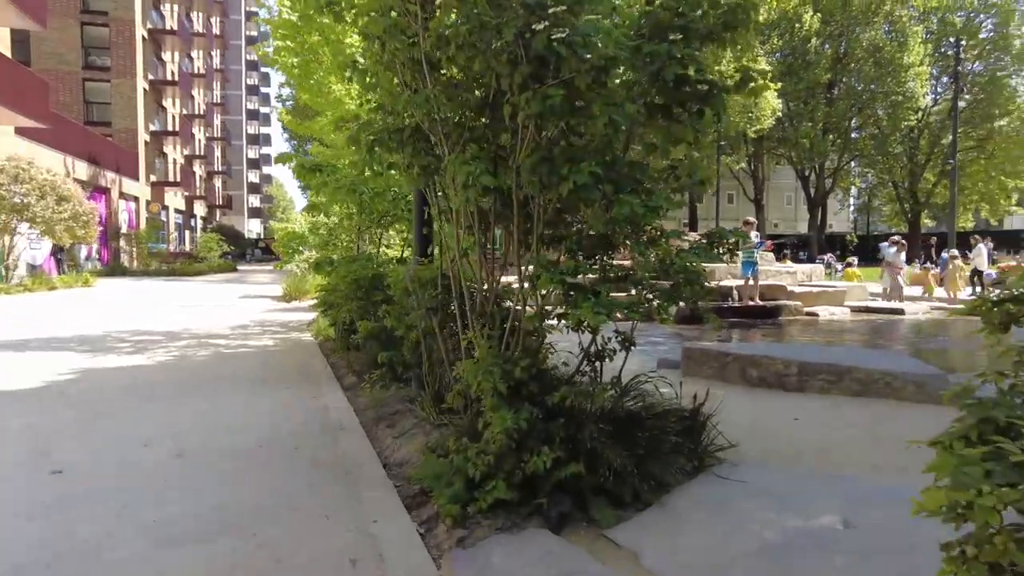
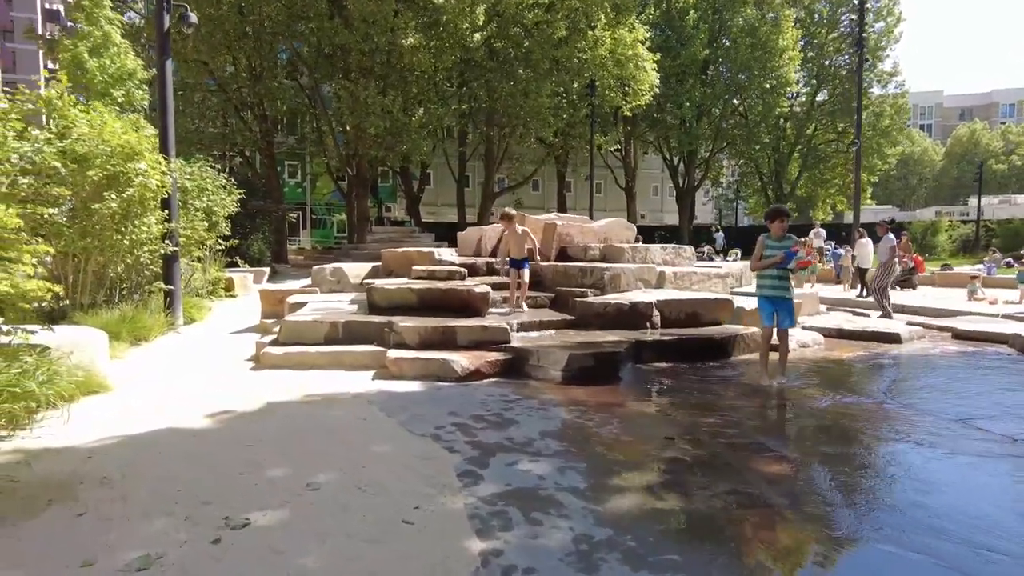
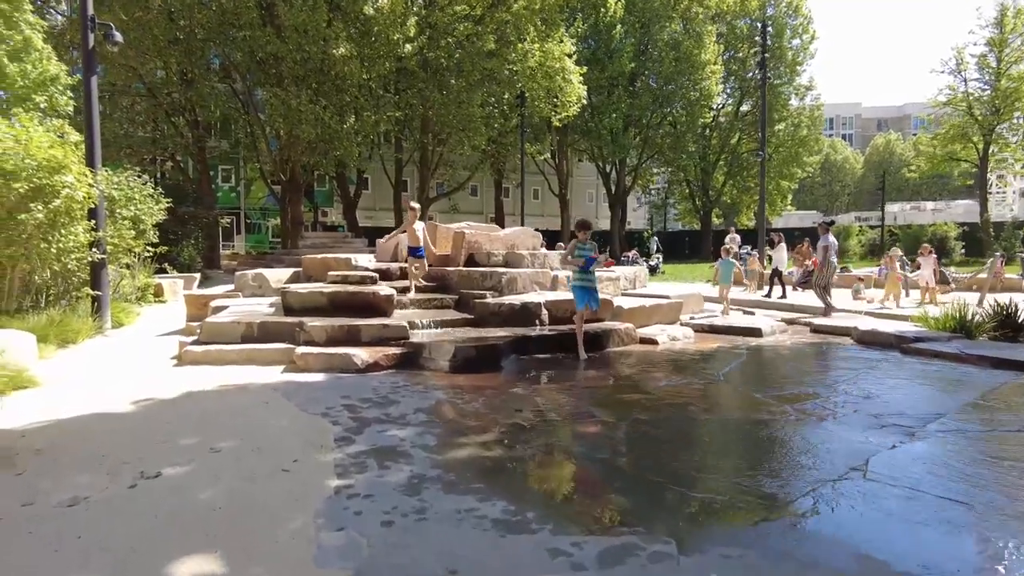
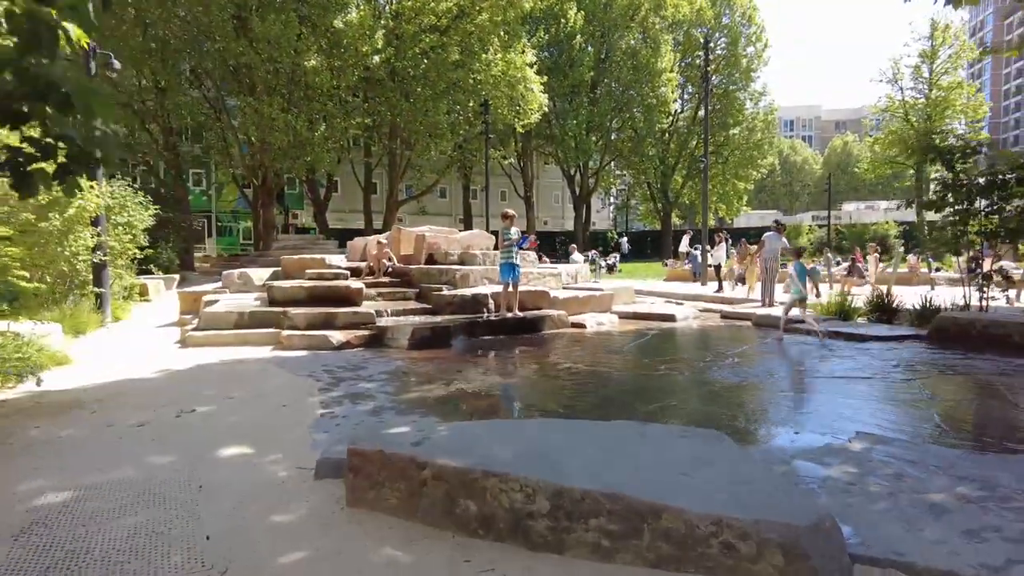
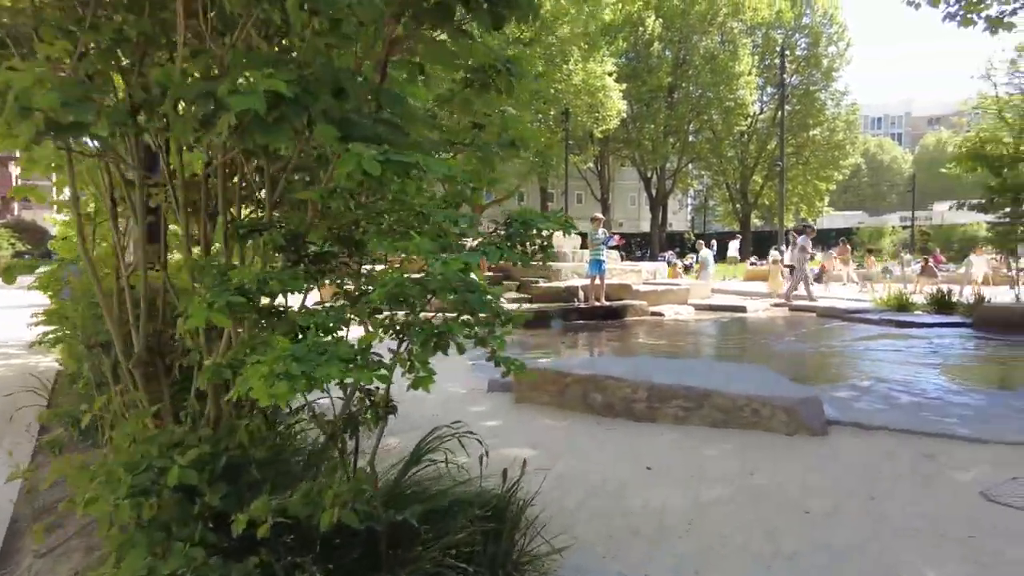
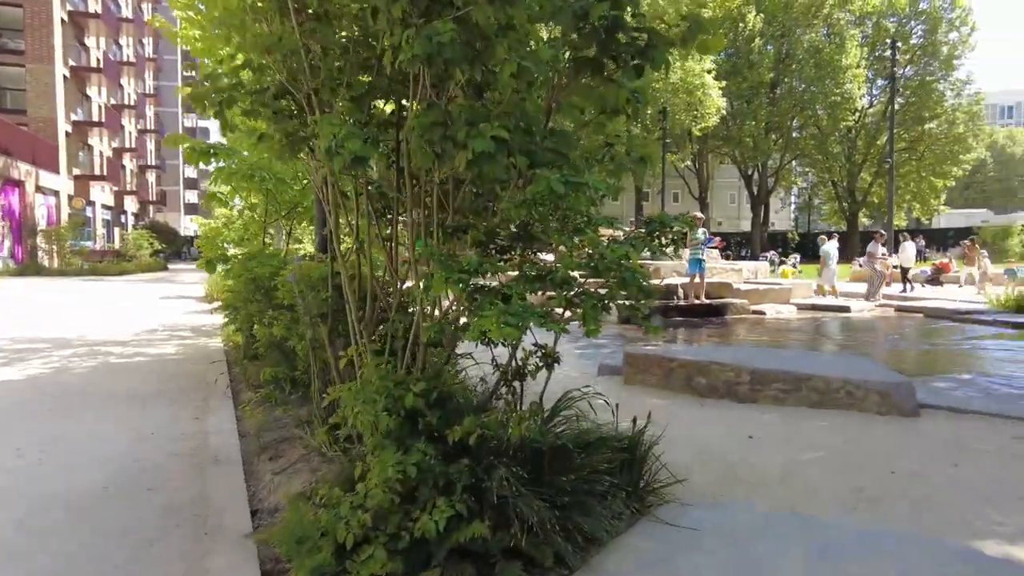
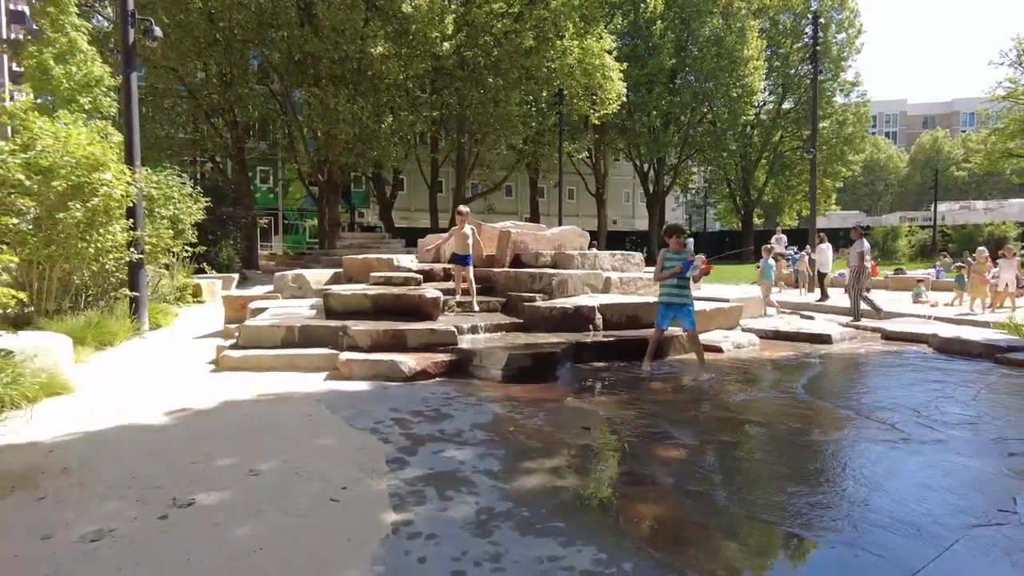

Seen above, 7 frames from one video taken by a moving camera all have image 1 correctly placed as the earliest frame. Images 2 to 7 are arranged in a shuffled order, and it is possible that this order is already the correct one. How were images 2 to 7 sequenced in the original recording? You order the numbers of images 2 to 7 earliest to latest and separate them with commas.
6, 5, 4, 3, 7, 2
